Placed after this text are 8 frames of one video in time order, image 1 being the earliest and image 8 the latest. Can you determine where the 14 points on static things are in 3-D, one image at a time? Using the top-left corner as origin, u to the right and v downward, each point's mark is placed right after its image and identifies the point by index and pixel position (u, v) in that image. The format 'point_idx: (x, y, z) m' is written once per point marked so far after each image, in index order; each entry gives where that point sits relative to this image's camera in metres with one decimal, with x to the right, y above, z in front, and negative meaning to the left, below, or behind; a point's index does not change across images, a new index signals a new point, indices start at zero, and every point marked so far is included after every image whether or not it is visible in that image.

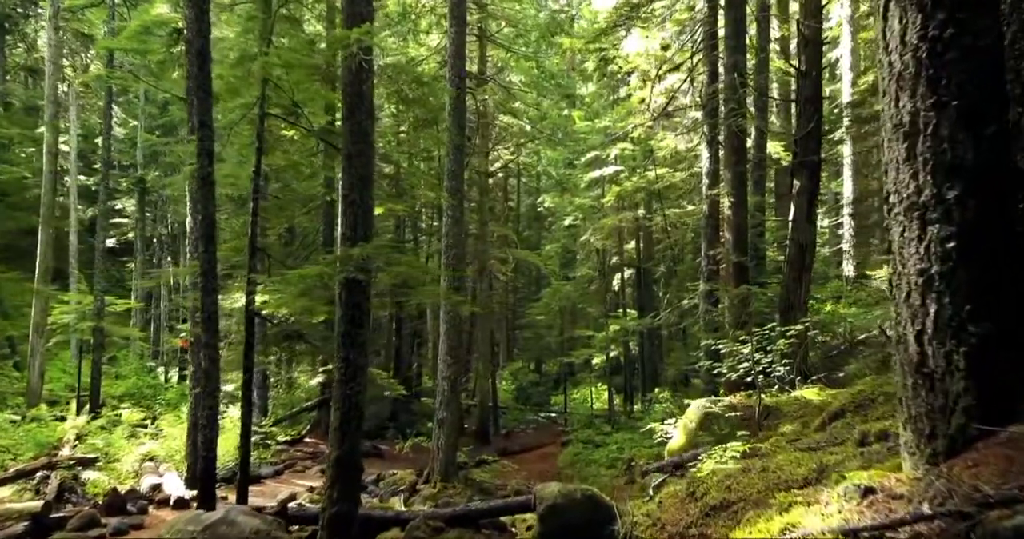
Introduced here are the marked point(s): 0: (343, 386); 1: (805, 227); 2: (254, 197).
0: (-1.7, -1.2, +7.2) m
1: (+4.9, +0.7, +12.2) m
2: (-3.5, +1.0, +9.8) m
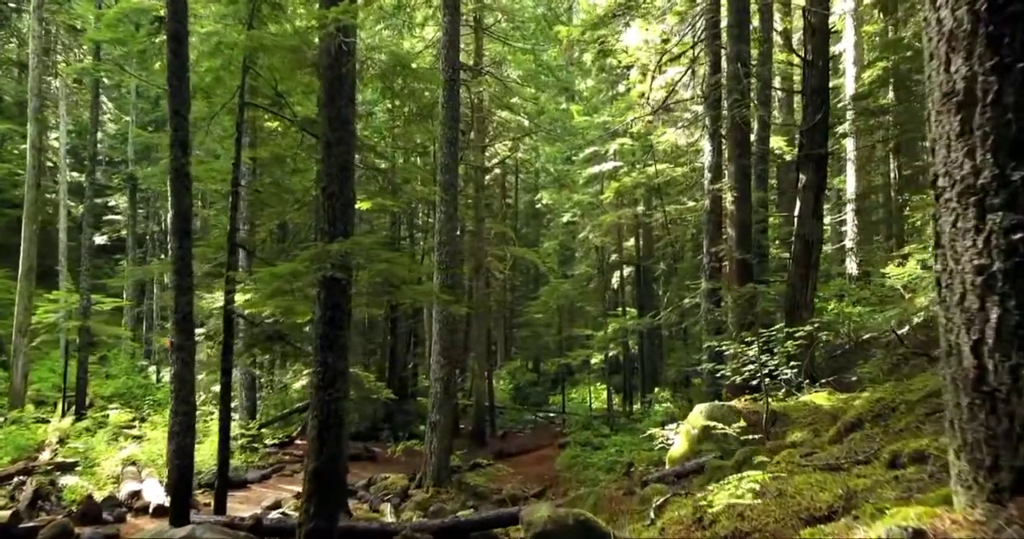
0: (-1.8, -1.1, +6.7) m
1: (+4.8, +0.7, +11.7) m
2: (-3.6, +1.0, +9.3) m
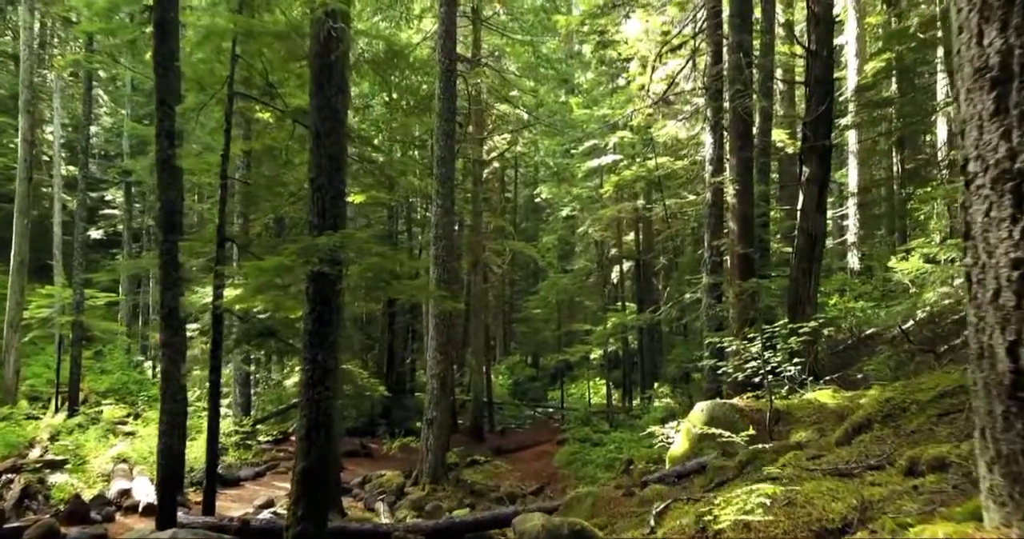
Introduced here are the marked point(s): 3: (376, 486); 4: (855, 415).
0: (-1.8, -1.1, +6.5) m
1: (+4.8, +0.8, +11.5) m
2: (-3.6, +1.1, +9.1) m
3: (-2.5, -4.0, +13.5) m
4: (+2.9, -1.2, +6.1) m
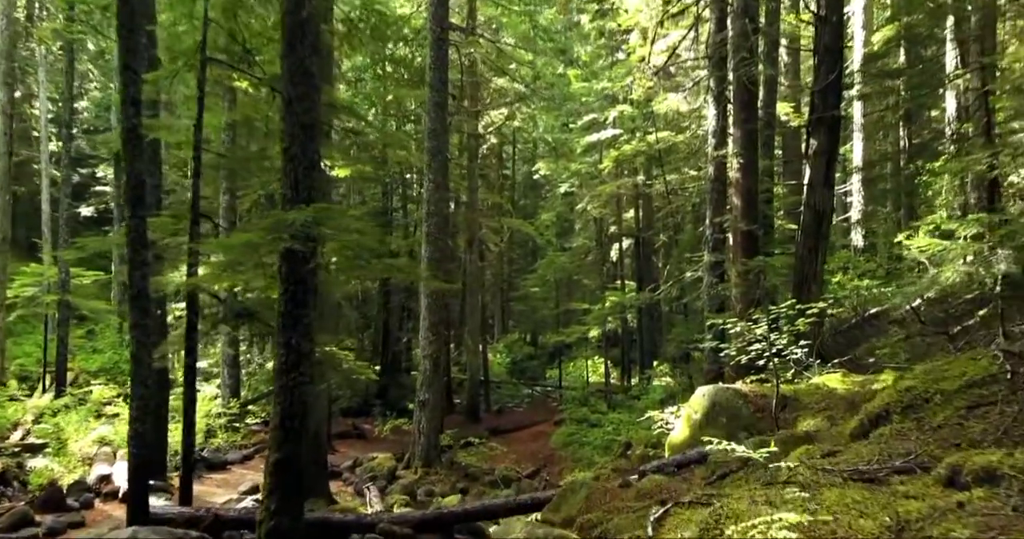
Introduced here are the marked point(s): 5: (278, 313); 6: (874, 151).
0: (-1.9, -0.9, +6.0) m
1: (+4.7, +1.2, +11.0) m
2: (-3.7, +1.3, +8.6) m
3: (-2.6, -3.6, +13.2) m
4: (+2.8, -1.1, +5.6) m
5: (-2.0, -0.4, +6.1) m
6: (+9.8, +3.2, +19.7) m
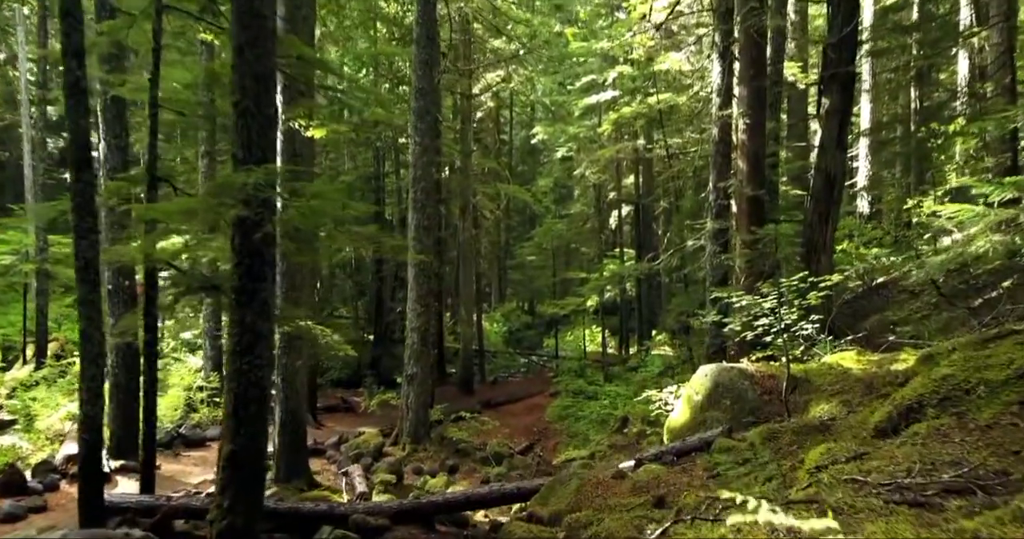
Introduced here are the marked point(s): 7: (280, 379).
0: (-2.0, -0.7, +5.4) m
1: (+4.5, +1.6, +10.3) m
2: (-3.9, +1.7, +7.8) m
3: (-2.8, -3.1, +12.6) m
4: (+2.6, -0.9, +5.0) m
5: (-2.1, -0.1, +5.4) m
6: (+9.7, +4.1, +18.9) m
7: (-3.1, -1.5, +9.7) m
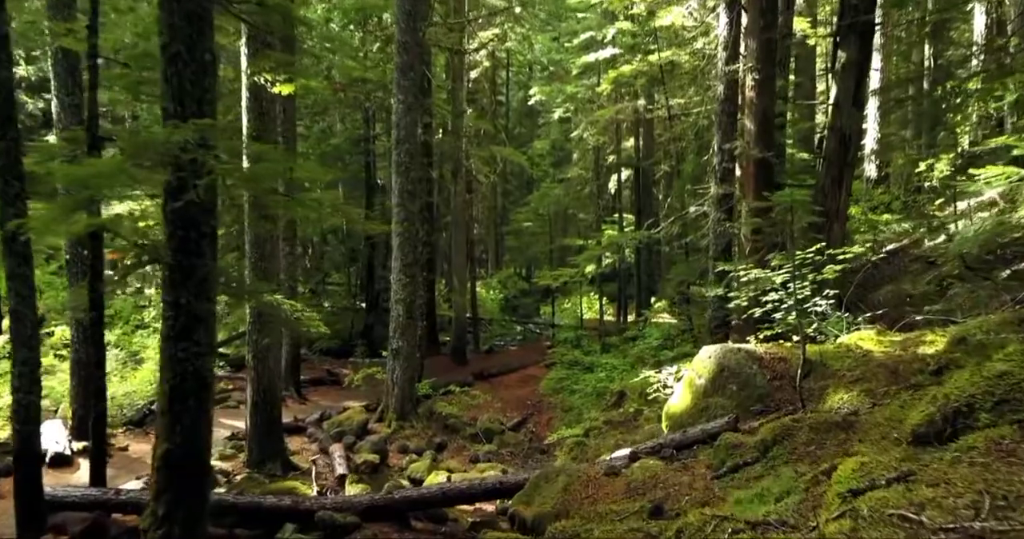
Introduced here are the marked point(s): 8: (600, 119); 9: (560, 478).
0: (-2.2, -0.5, +4.7) m
1: (+4.4, +2.0, +9.4) m
2: (-4.0, +2.0, +7.0) m
3: (-2.9, -2.5, +12.0) m
4: (+2.5, -0.7, +4.3) m
5: (-2.2, 0.0, +4.7) m
6: (+9.5, +4.9, +17.9) m
7: (-3.2, -1.1, +9.0) m
8: (+2.3, +4.0, +19.3) m
9: (+0.4, -1.6, +5.6) m
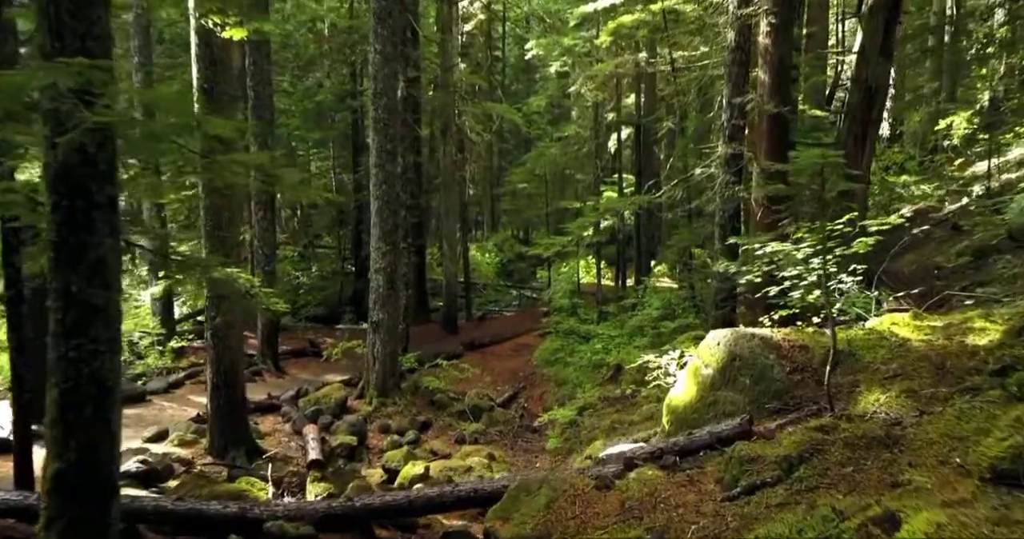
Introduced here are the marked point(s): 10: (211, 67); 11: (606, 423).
0: (-2.3, -0.4, +3.8) m
1: (+4.2, +2.4, +8.4) m
2: (-4.2, +2.2, +6.0) m
3: (-3.1, -2.0, +11.3) m
4: (+2.3, -0.6, +3.4) m
5: (-2.4, +0.1, +3.8) m
6: (+9.3, +5.7, +16.7) m
7: (-3.4, -0.7, +8.1) m
8: (+2.2, +4.9, +18.1) m
9: (+0.2, -1.4, +4.8) m
10: (-3.3, +2.2, +8.0) m
11: (+1.2, -2.0, +9.6) m
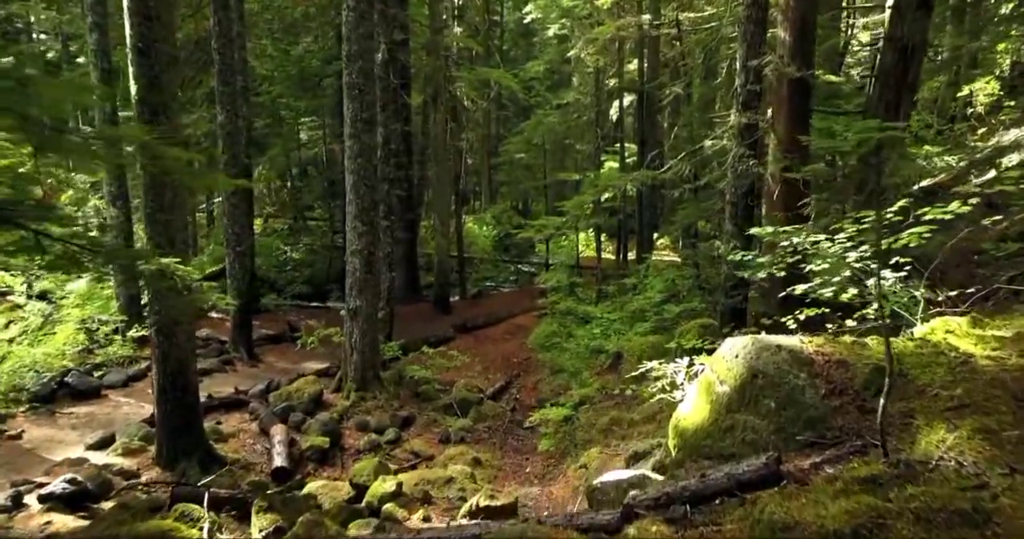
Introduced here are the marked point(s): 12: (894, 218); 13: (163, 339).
0: (-2.5, -0.5, +2.8) m
1: (+4.1, +2.5, +7.3) m
2: (-4.3, +2.2, +4.9) m
3: (-3.2, -1.8, +10.4) m
4: (+2.2, -0.7, +2.5) m
5: (-2.6, +0.1, +2.8) m
6: (+9.2, +6.2, +15.5) m
7: (-3.5, -0.6, +7.2) m
8: (+2.0, +5.5, +16.9) m
9: (+0.1, -1.5, +3.8) m
10: (-3.4, +2.3, +6.9) m
11: (+1.1, -1.8, +8.7) m
12: (+2.4, +0.4, +4.6) m
13: (-3.5, -0.7, +7.2) m
